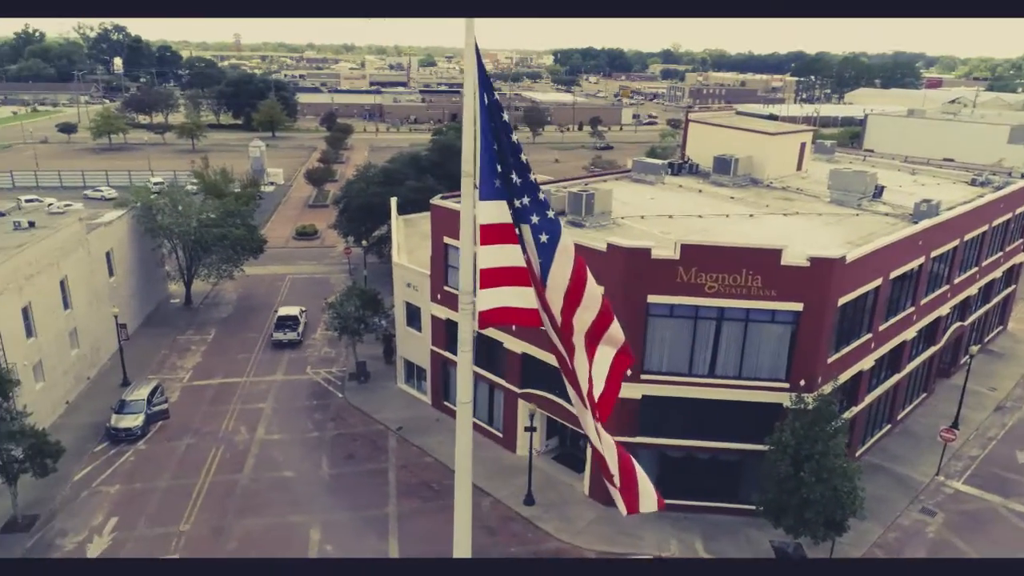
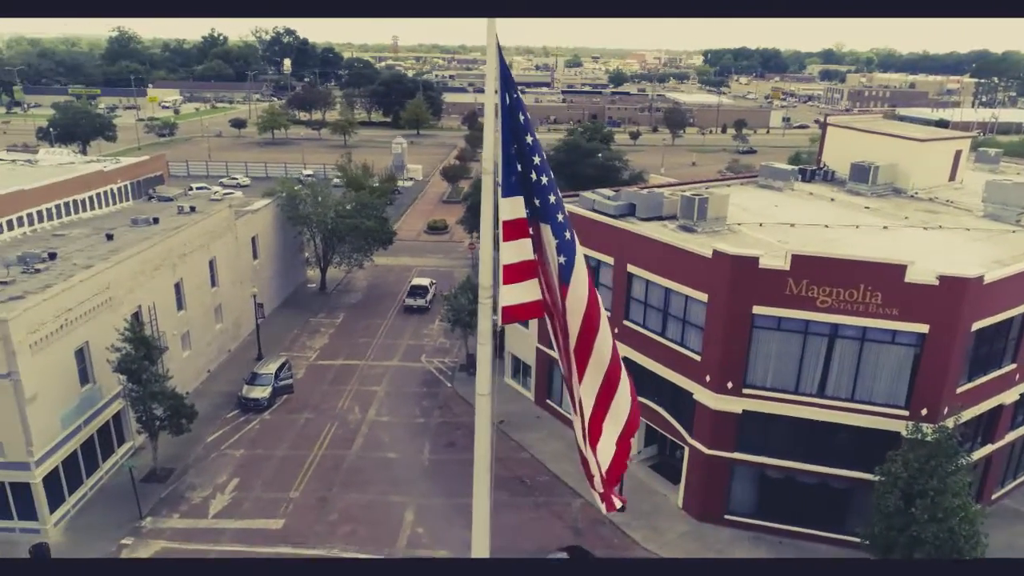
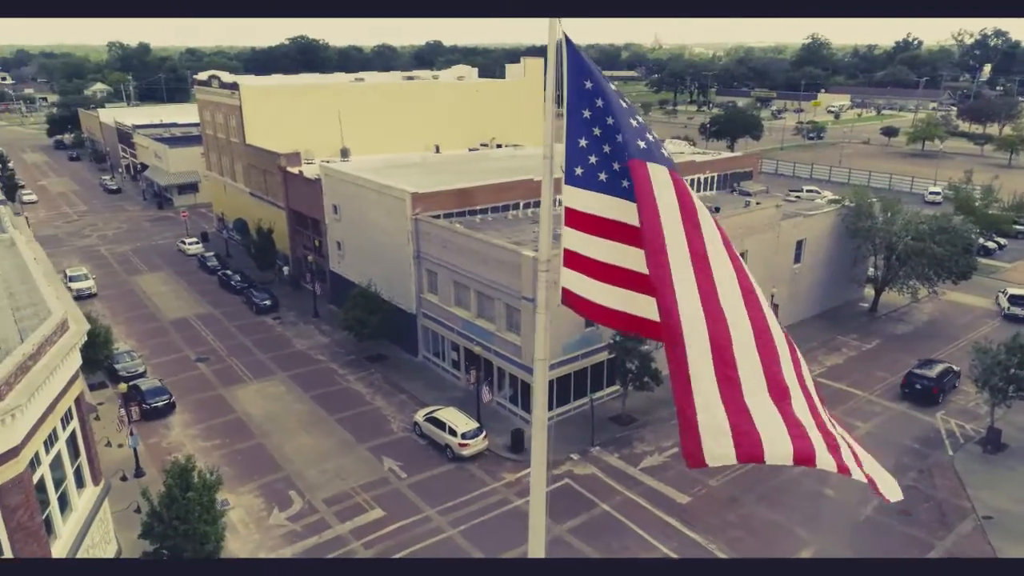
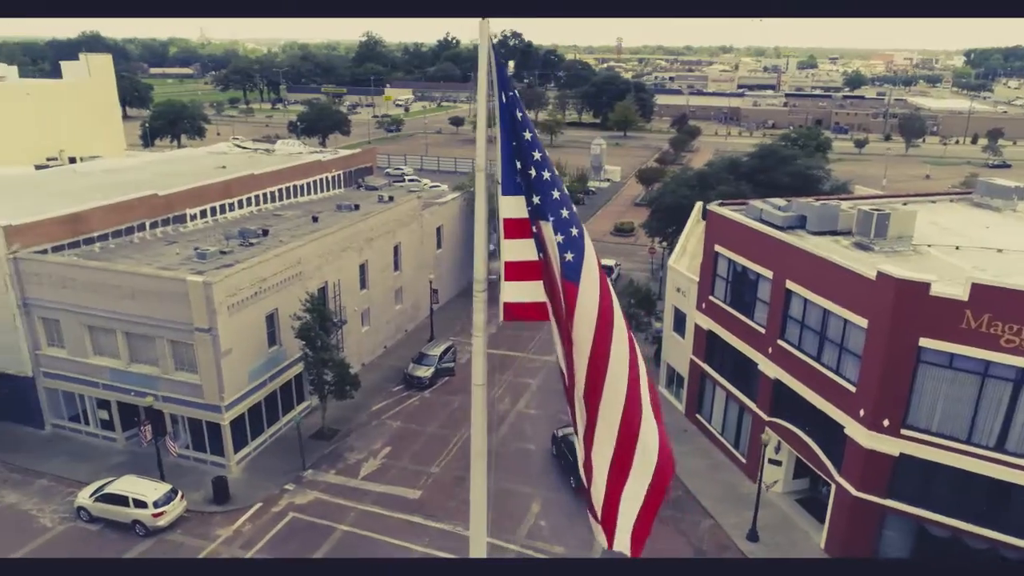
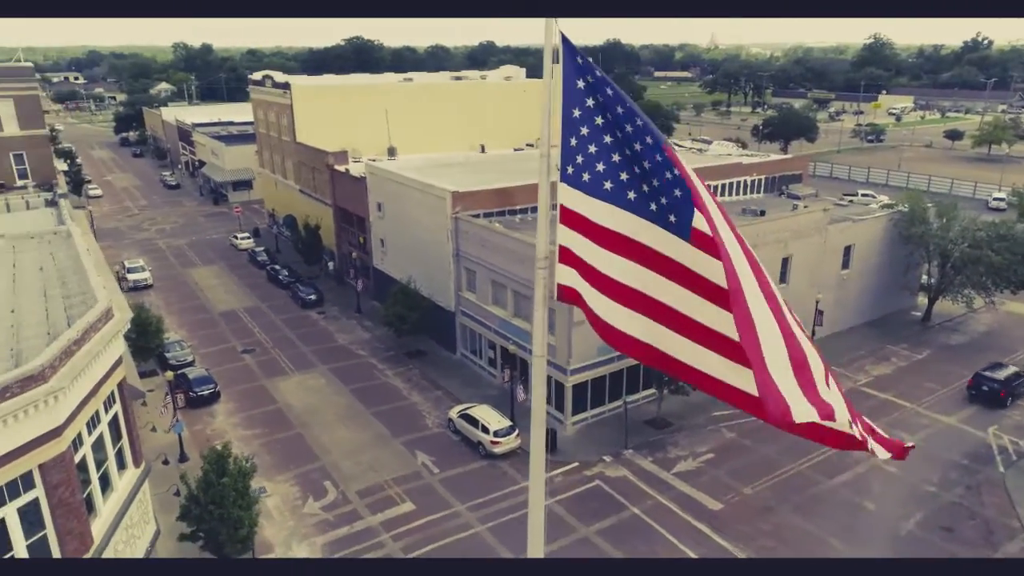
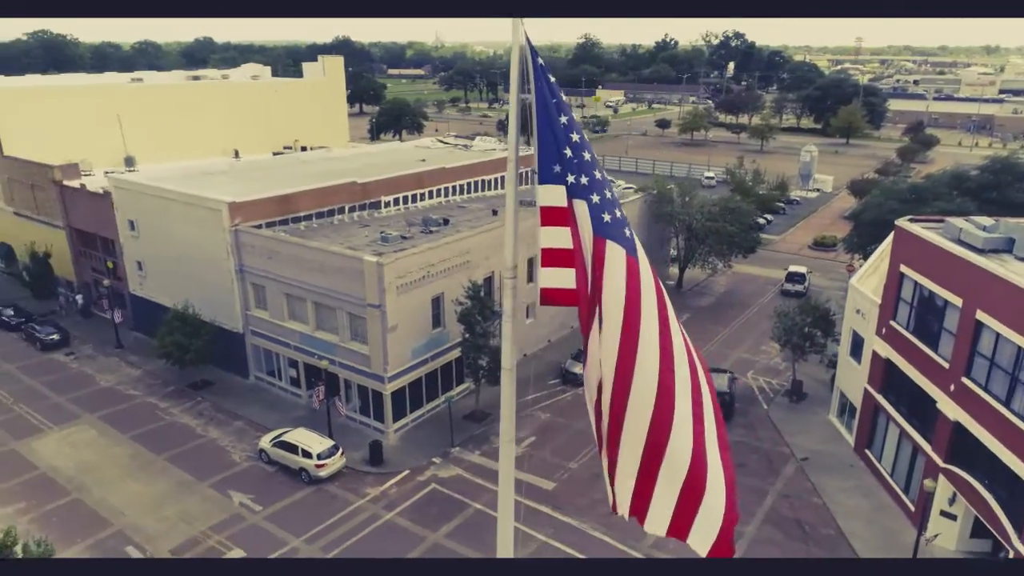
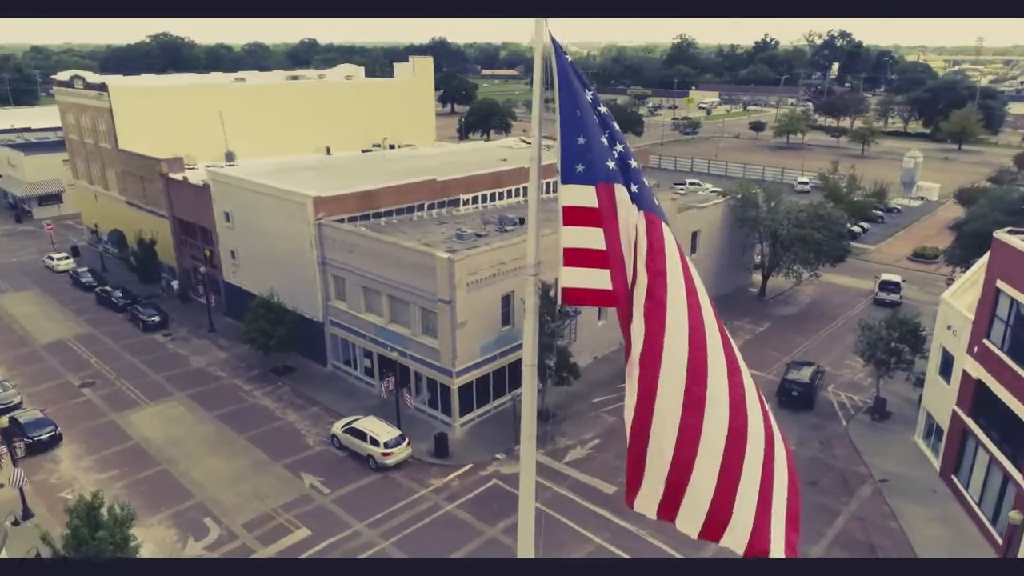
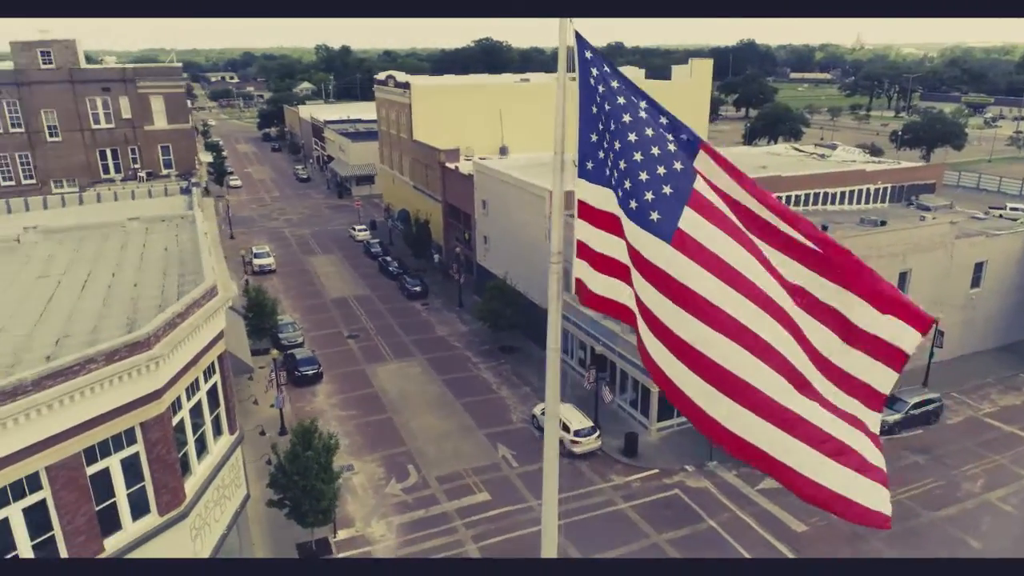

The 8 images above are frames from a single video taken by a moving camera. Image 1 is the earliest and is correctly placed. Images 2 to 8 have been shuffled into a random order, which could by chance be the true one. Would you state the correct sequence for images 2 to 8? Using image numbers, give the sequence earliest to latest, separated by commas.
2, 4, 6, 7, 3, 5, 8
